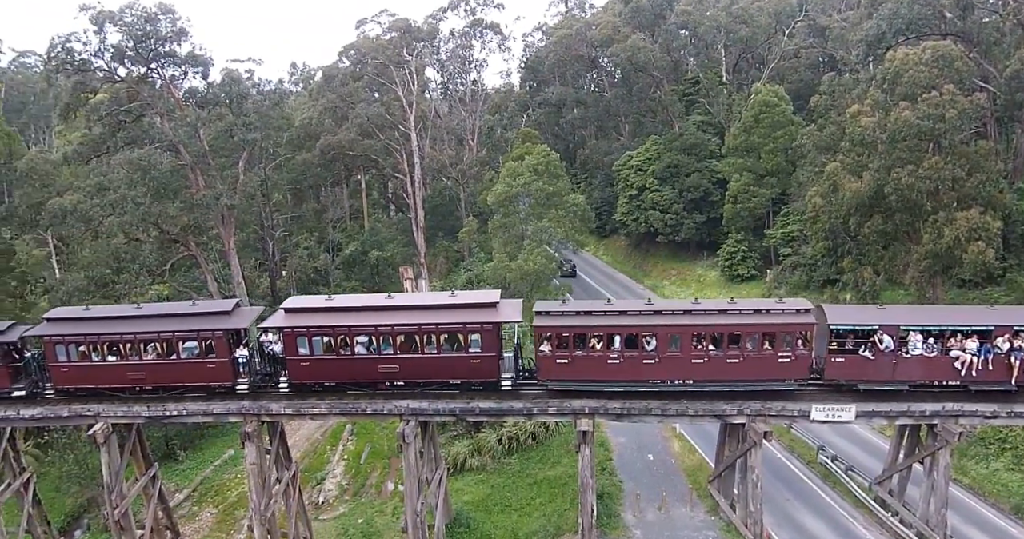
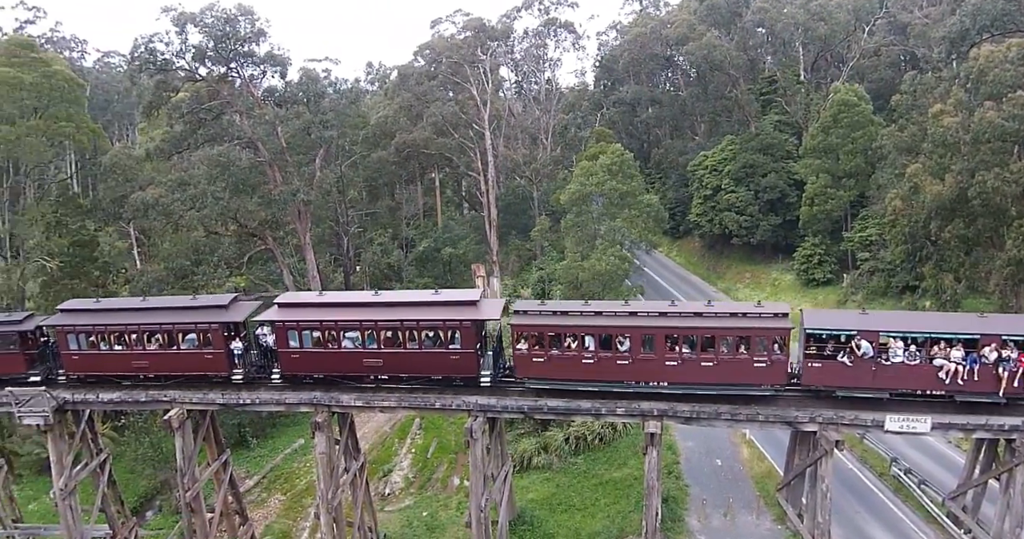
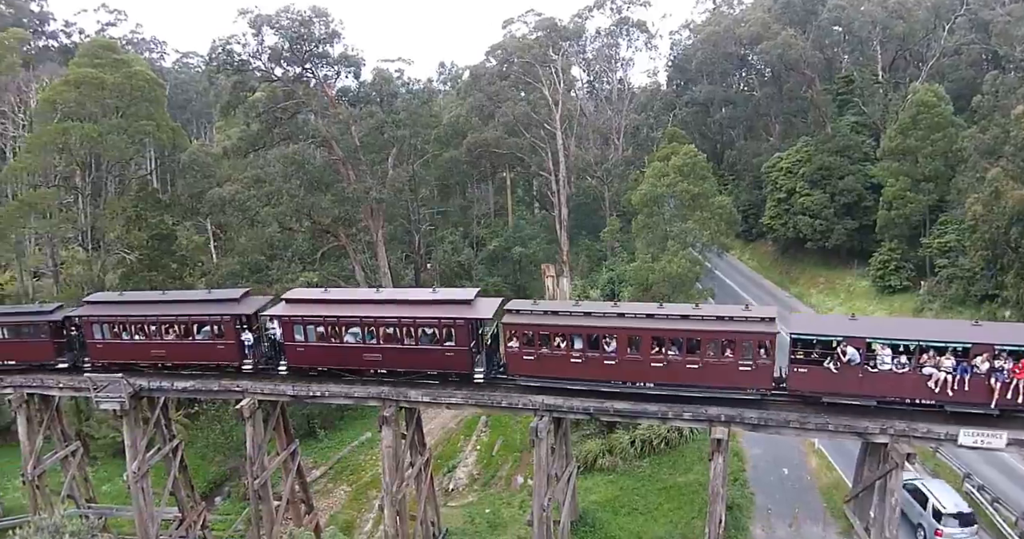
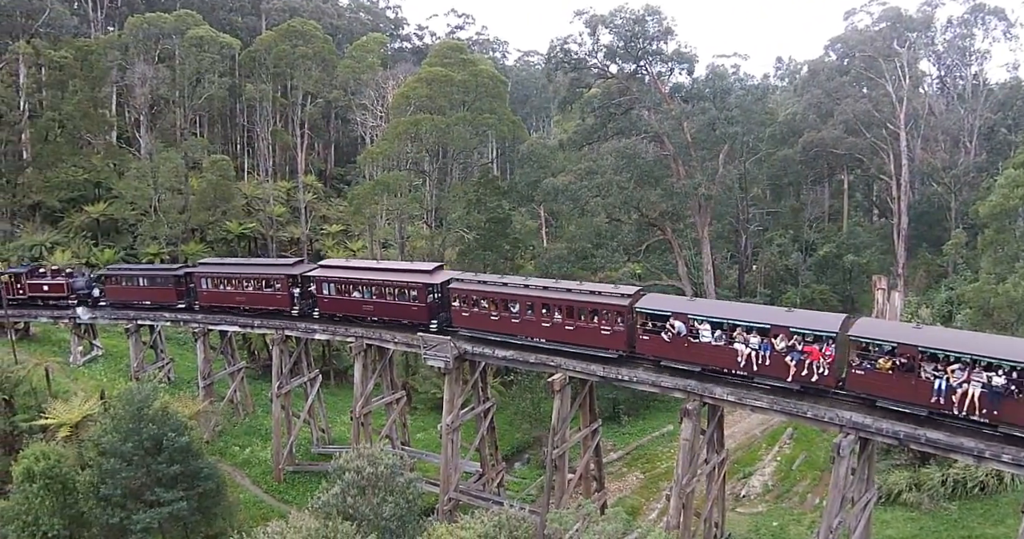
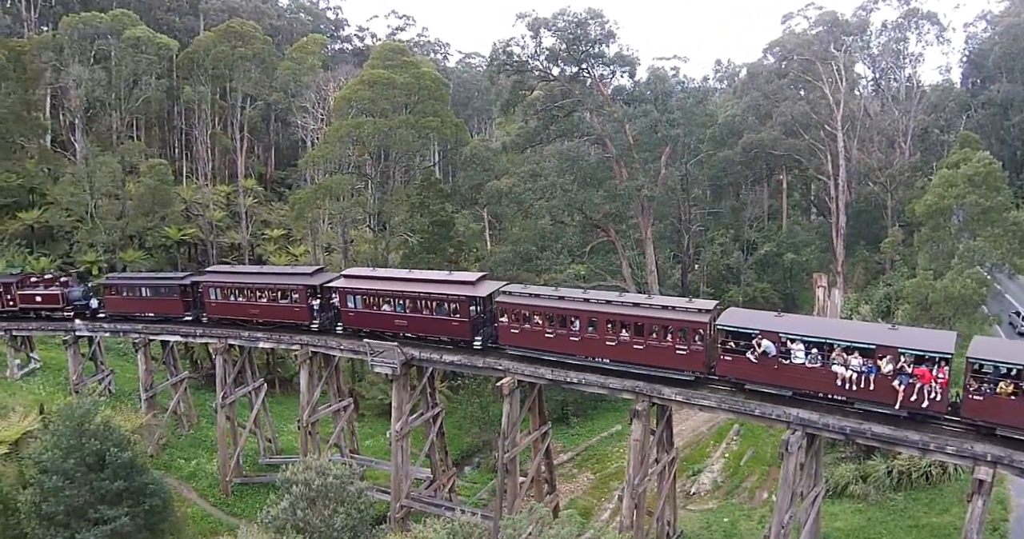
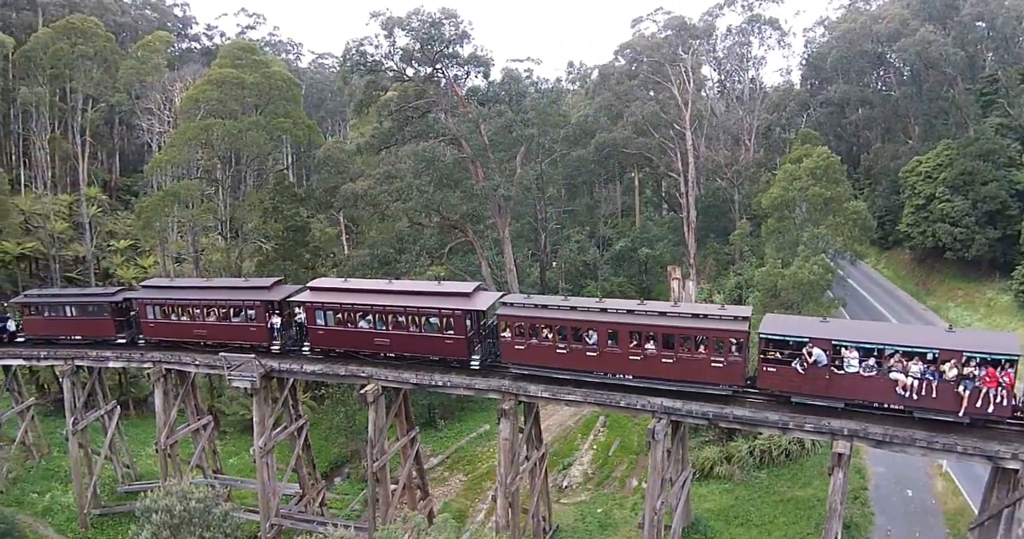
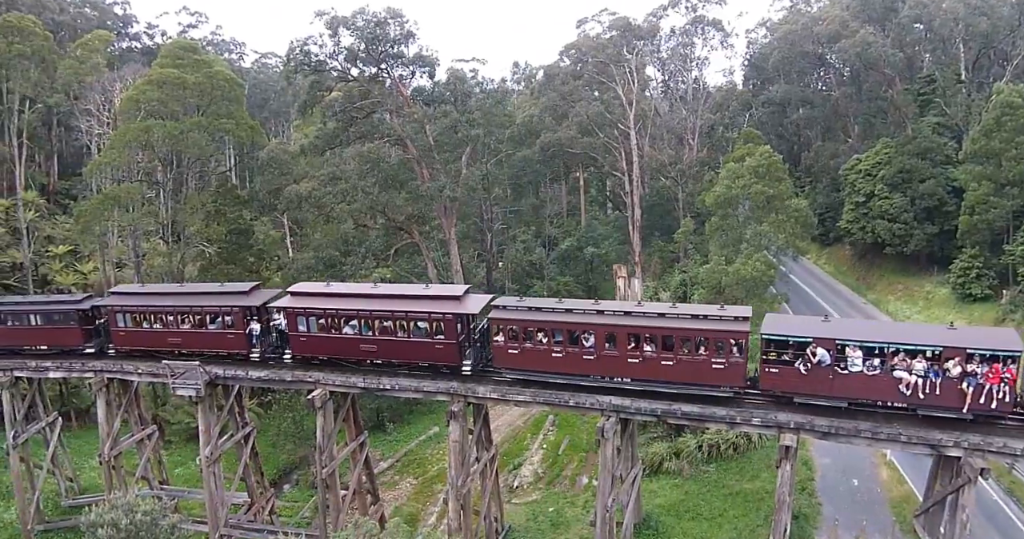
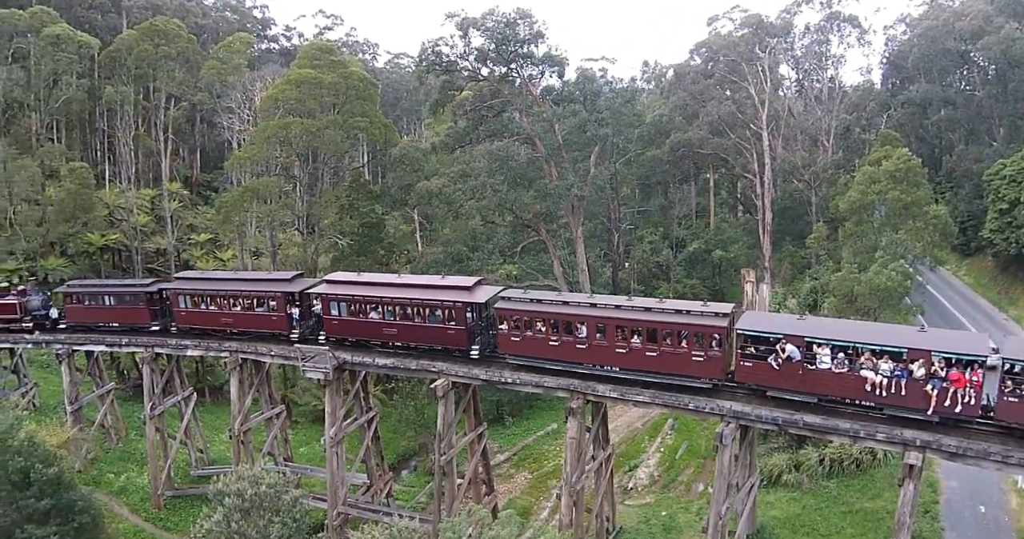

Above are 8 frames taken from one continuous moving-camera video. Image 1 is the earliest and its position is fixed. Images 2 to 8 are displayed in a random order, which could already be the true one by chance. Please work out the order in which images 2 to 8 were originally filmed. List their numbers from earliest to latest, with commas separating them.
2, 3, 7, 6, 8, 5, 4
